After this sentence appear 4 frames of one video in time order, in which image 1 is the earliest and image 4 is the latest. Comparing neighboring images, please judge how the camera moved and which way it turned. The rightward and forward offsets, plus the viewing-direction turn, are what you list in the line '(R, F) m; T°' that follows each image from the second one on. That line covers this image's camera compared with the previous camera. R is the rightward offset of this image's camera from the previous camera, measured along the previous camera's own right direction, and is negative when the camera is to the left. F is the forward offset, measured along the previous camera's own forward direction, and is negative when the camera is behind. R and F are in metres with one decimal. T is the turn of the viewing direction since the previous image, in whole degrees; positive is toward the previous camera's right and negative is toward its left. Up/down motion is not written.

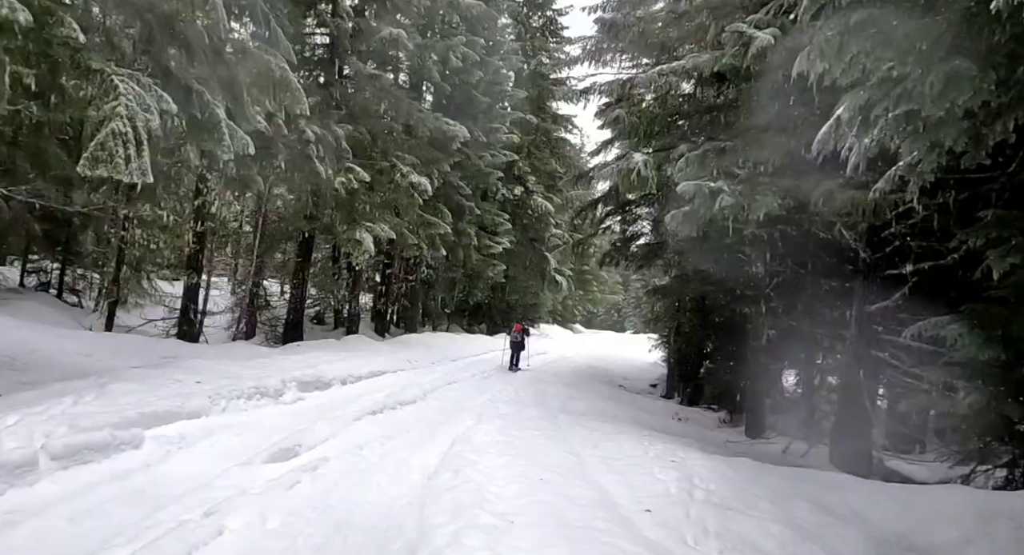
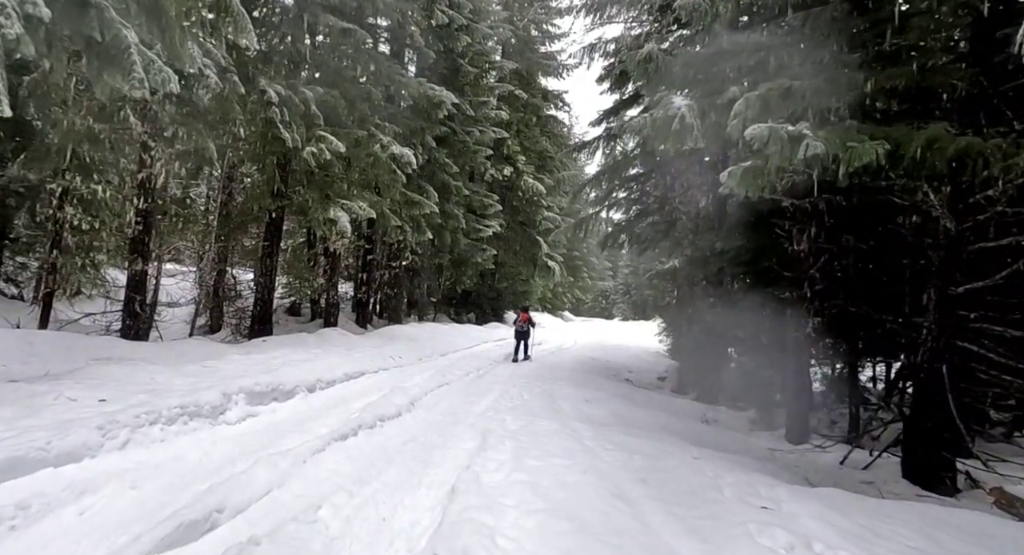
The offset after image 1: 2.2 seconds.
(-0.2, +1.5) m; +2°
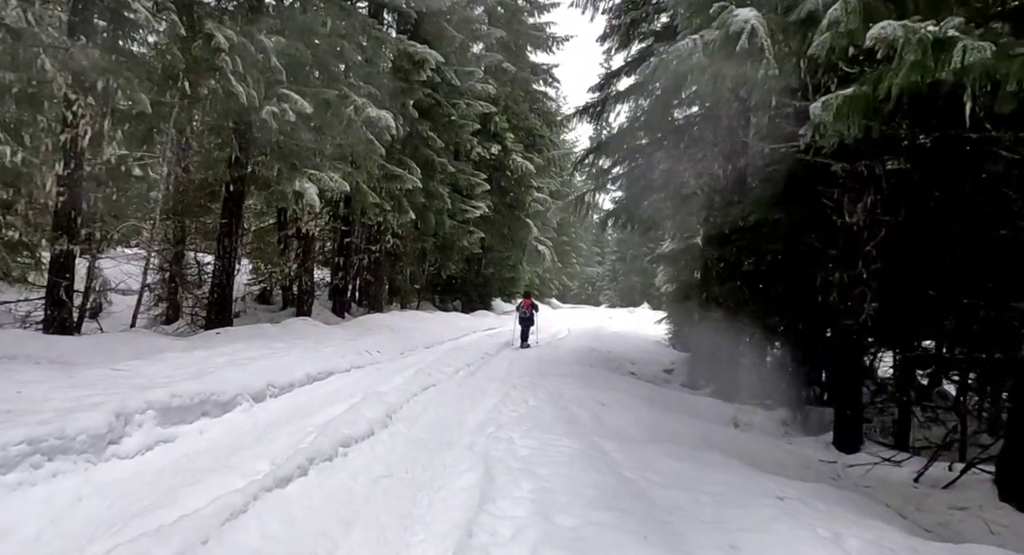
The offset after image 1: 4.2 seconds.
(-0.2, +1.4) m; +2°
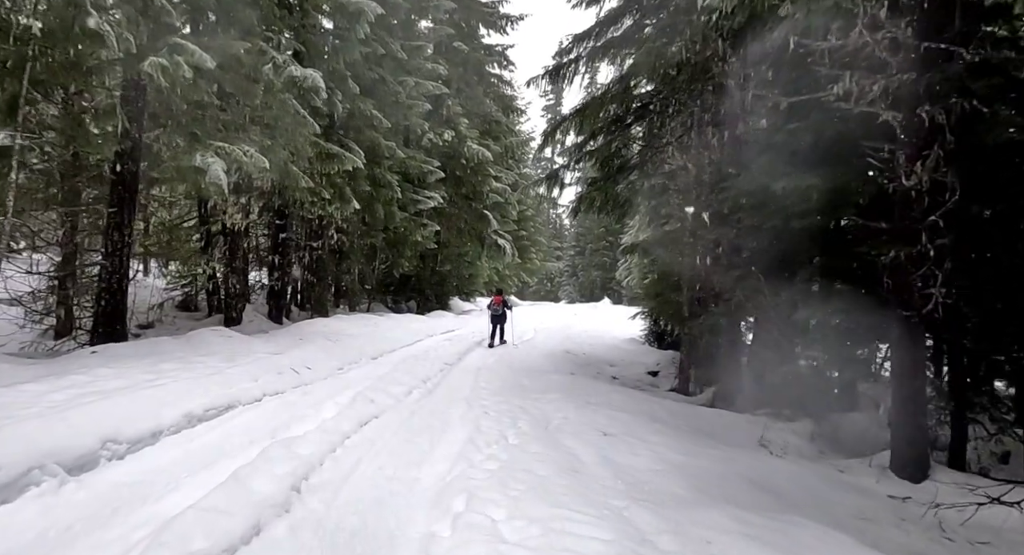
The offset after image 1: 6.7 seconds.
(-0.1, +1.8) m; +4°
